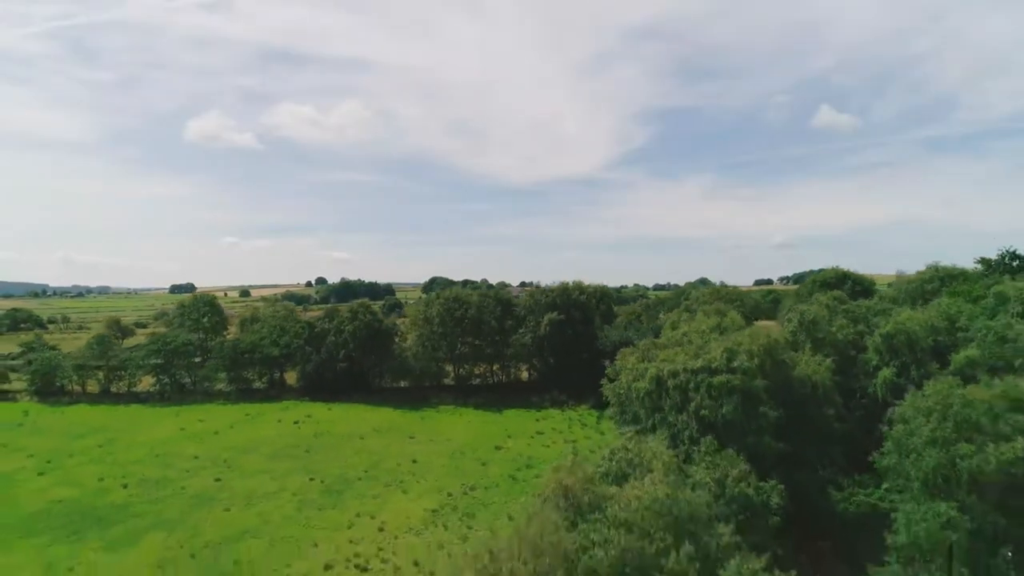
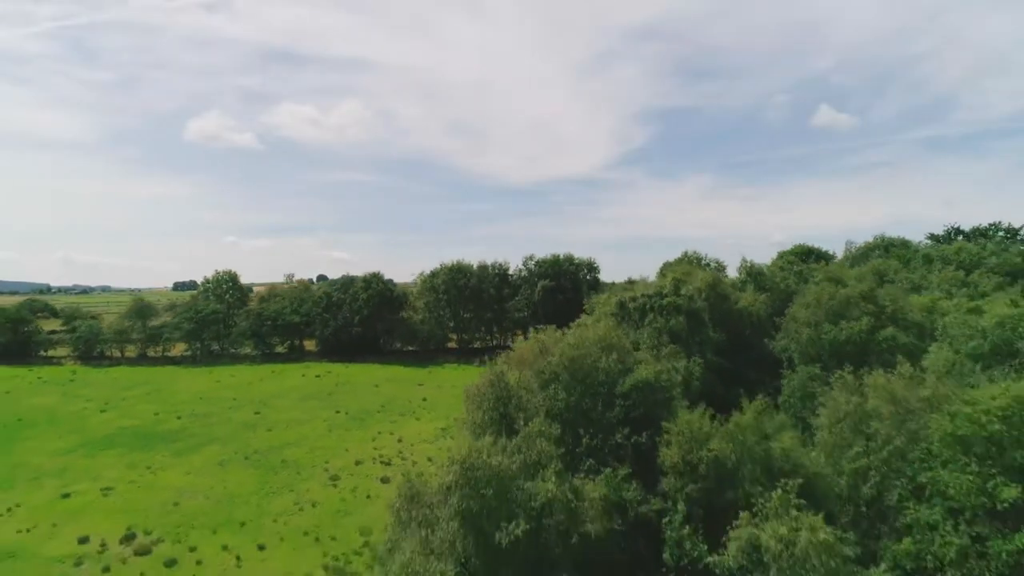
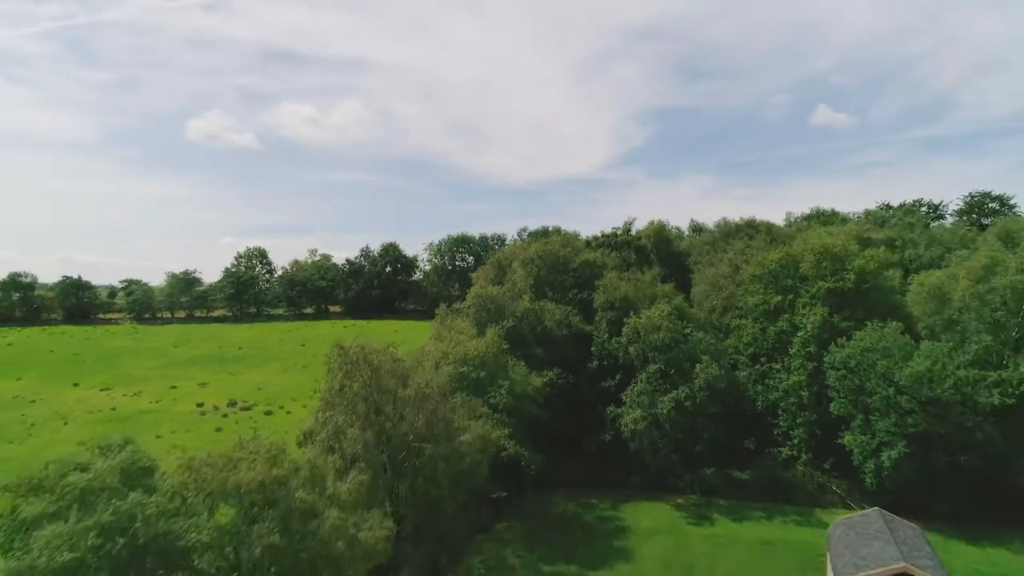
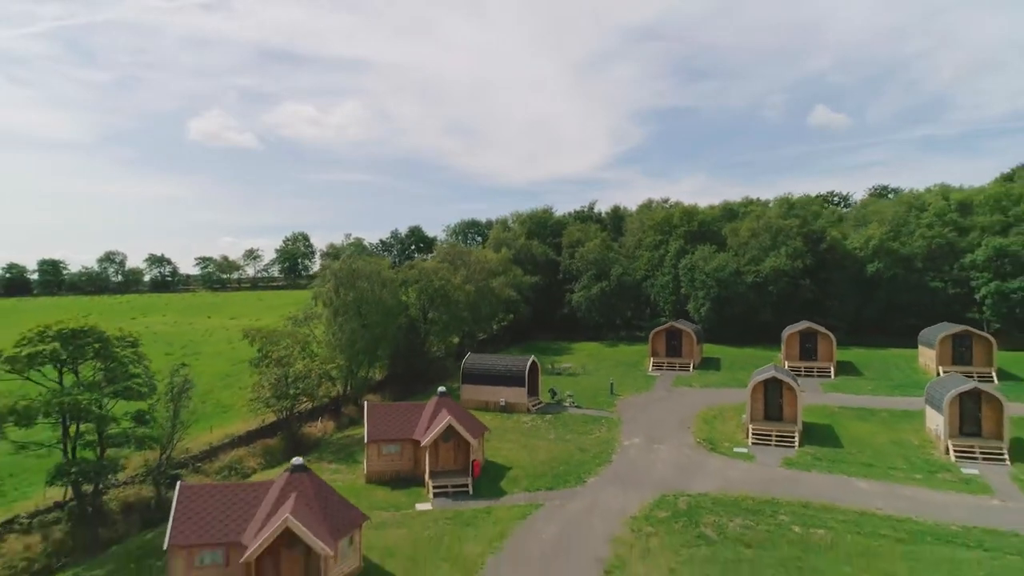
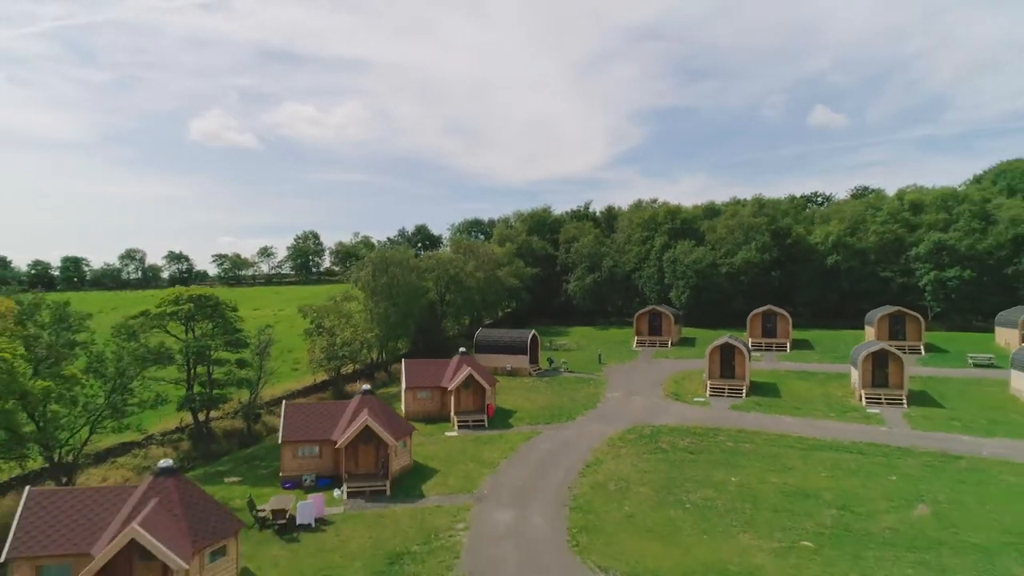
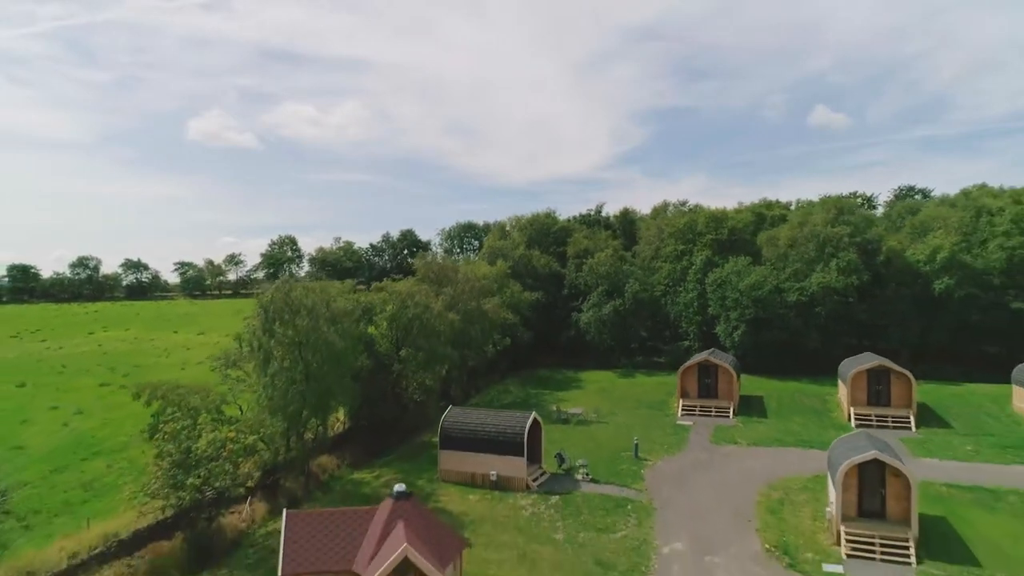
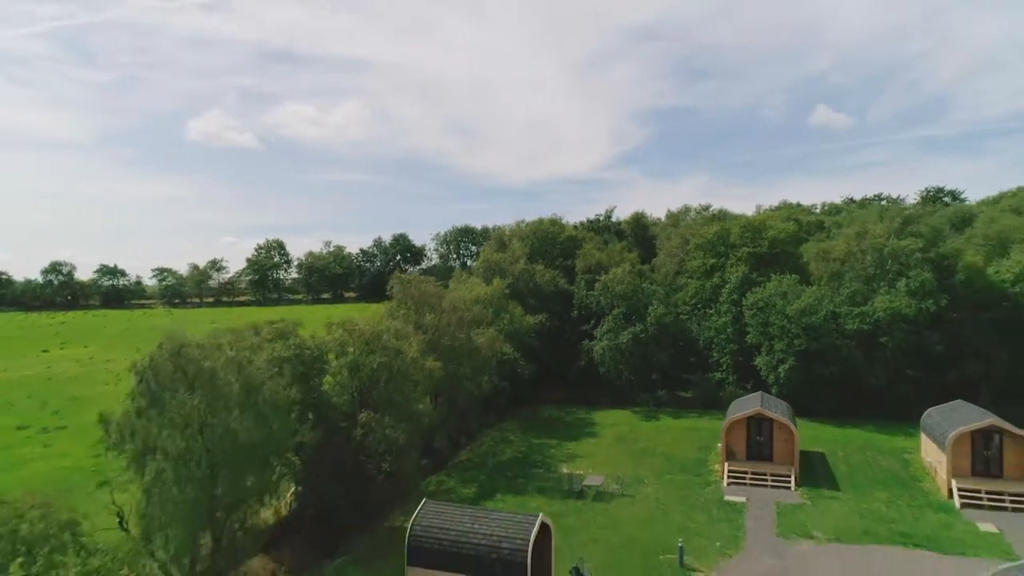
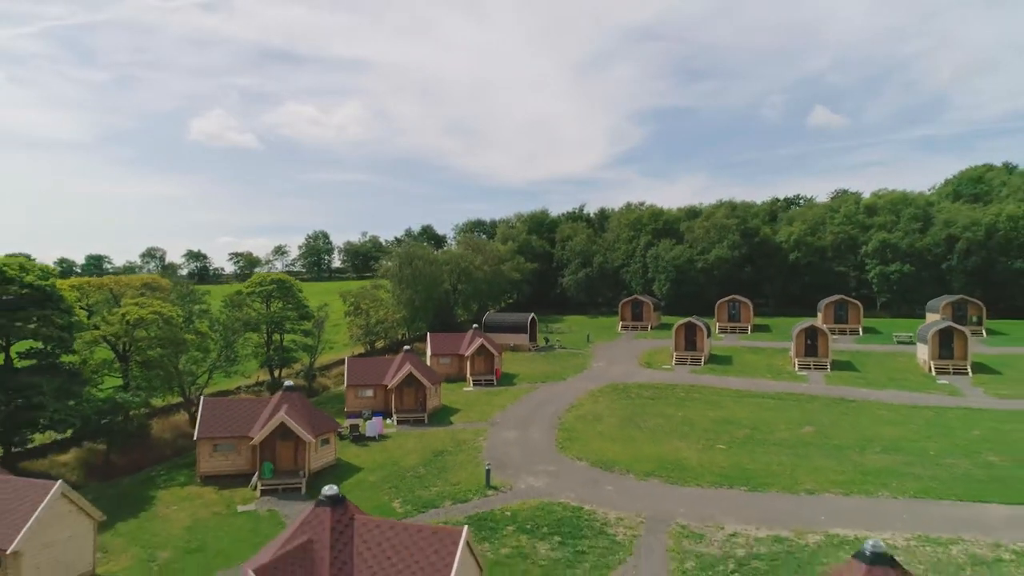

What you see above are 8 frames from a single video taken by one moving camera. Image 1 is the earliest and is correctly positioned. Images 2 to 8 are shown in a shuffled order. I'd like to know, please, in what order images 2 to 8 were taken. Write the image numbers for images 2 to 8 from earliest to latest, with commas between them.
2, 3, 7, 6, 4, 5, 8
